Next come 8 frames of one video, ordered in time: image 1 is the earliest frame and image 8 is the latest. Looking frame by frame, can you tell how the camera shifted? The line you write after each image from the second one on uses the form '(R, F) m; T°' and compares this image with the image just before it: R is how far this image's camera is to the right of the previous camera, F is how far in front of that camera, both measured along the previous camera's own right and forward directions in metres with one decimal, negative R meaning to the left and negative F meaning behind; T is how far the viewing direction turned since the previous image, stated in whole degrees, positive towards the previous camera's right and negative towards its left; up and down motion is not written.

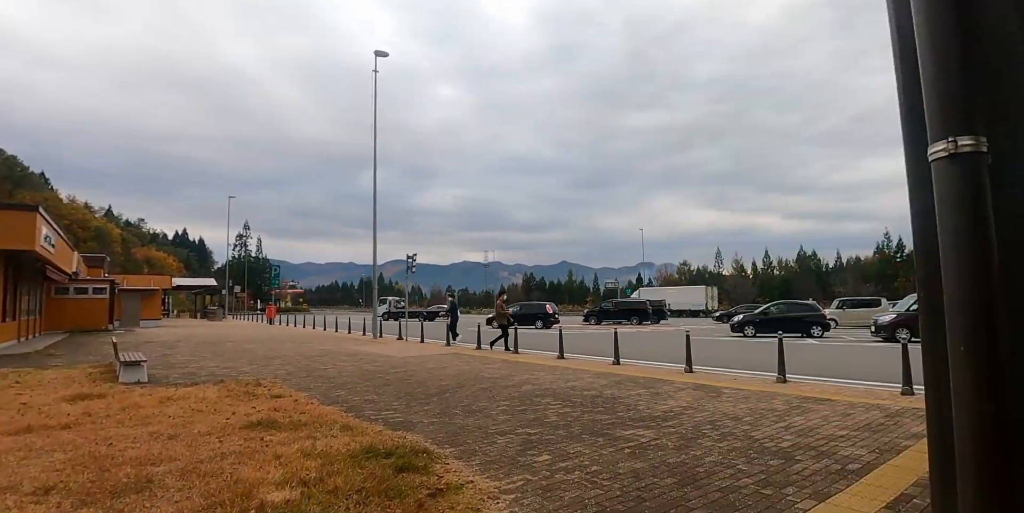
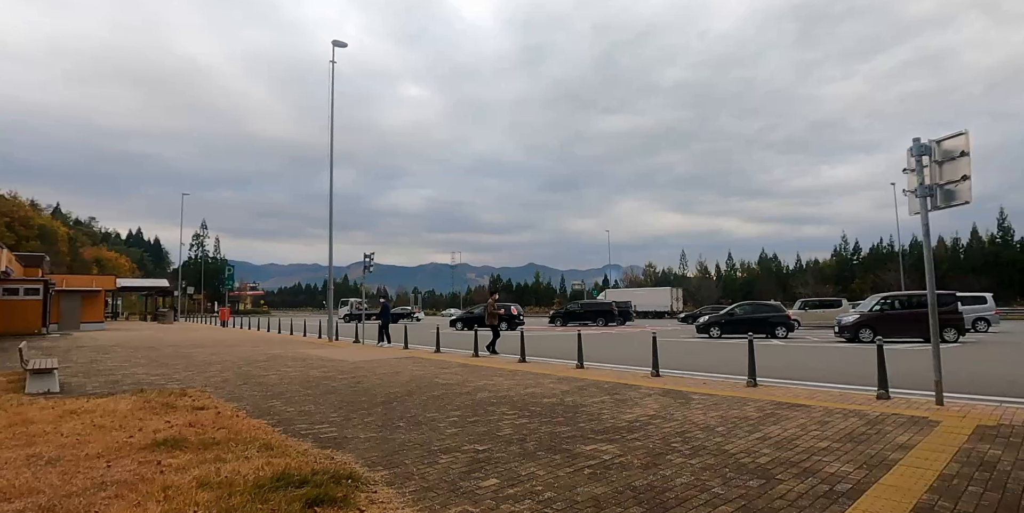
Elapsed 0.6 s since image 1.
(+0.2, +0.9) m; +3°
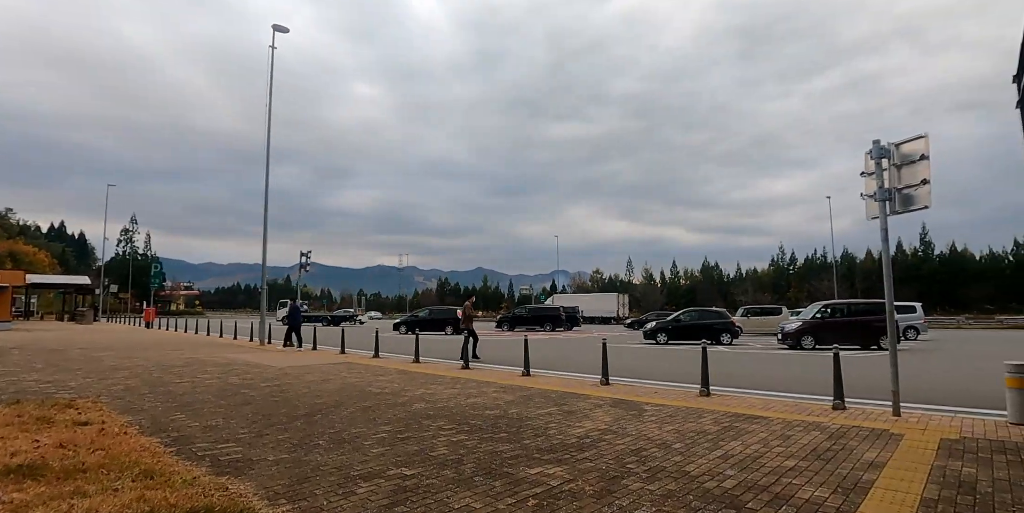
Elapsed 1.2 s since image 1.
(+0.1, +0.8) m; +5°
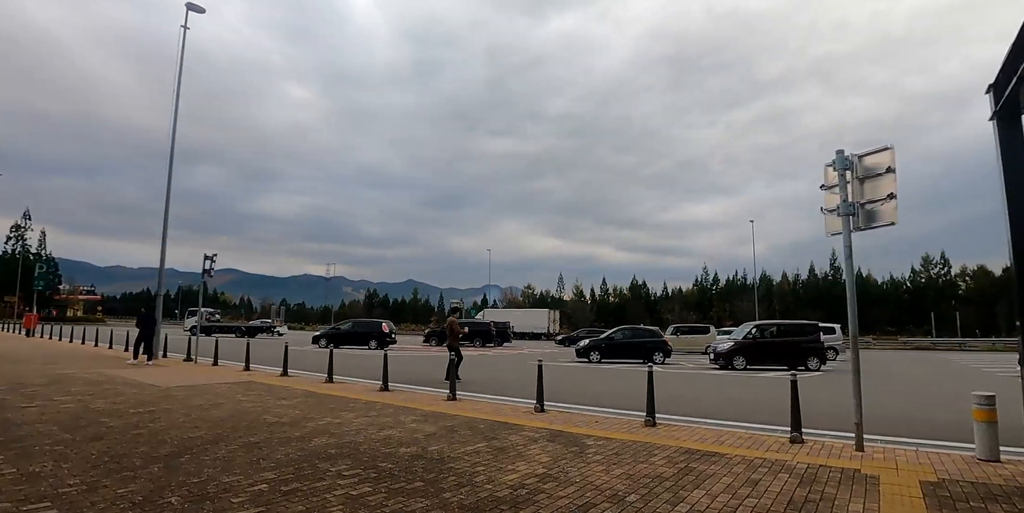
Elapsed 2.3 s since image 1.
(+0.1, +1.3) m; +7°
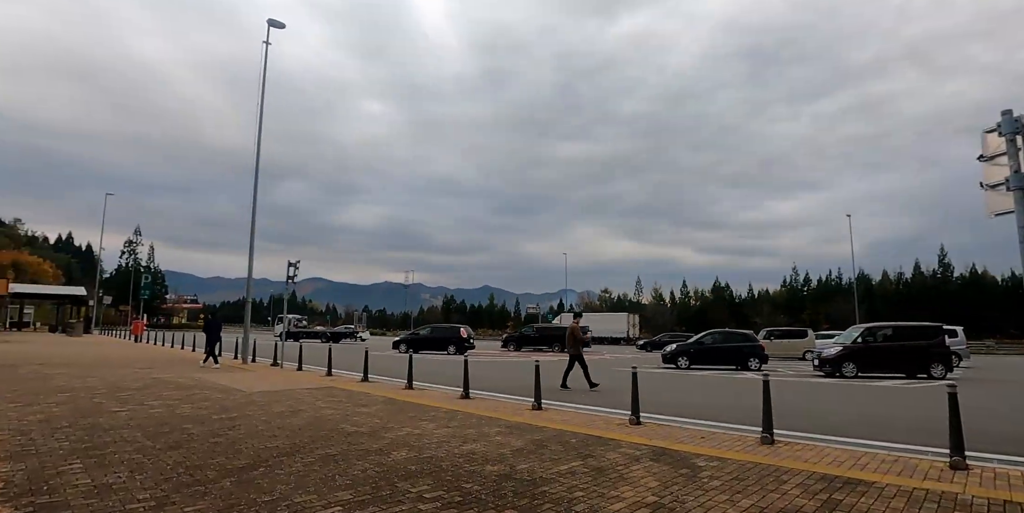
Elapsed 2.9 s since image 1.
(-0.2, +0.9) m; -7°
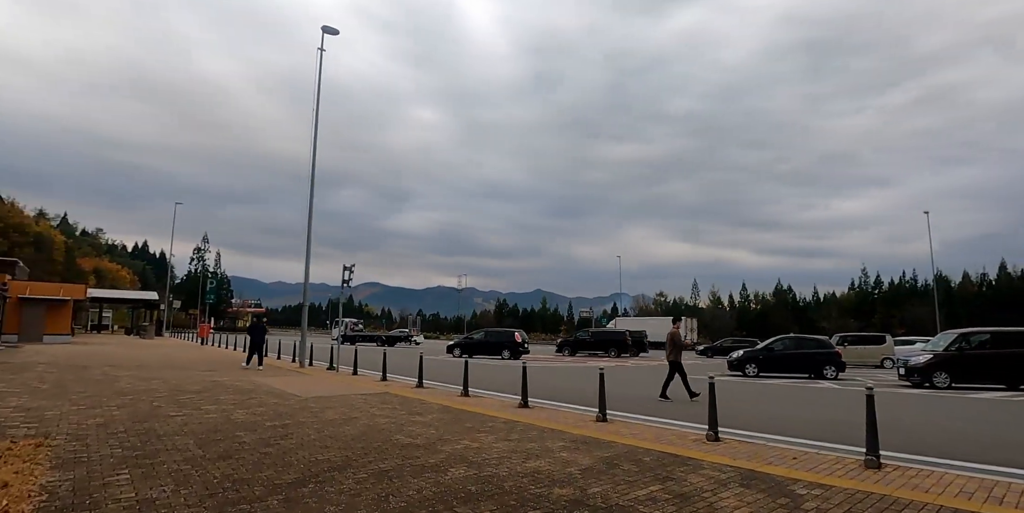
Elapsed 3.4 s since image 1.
(-0.2, +0.7) m; -5°
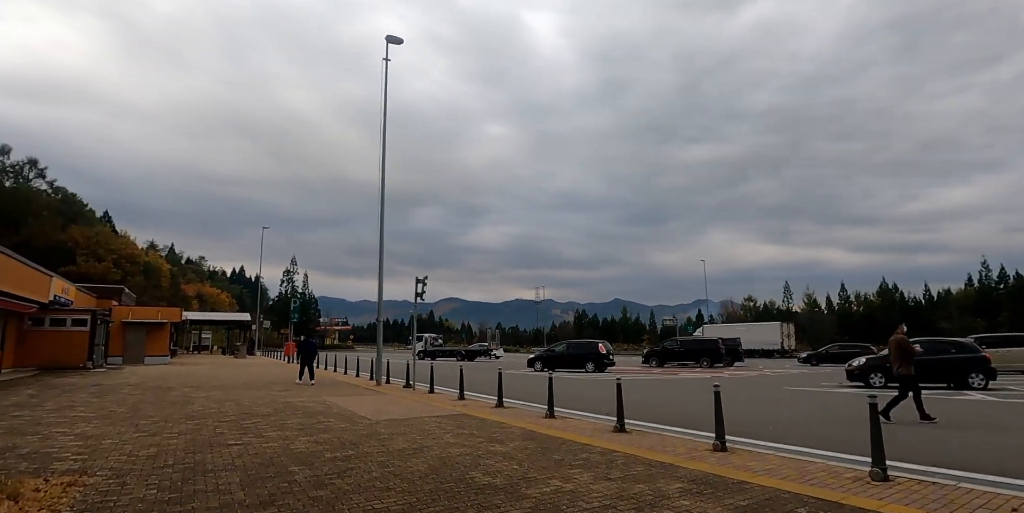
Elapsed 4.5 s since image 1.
(-0.2, +1.6) m; -8°
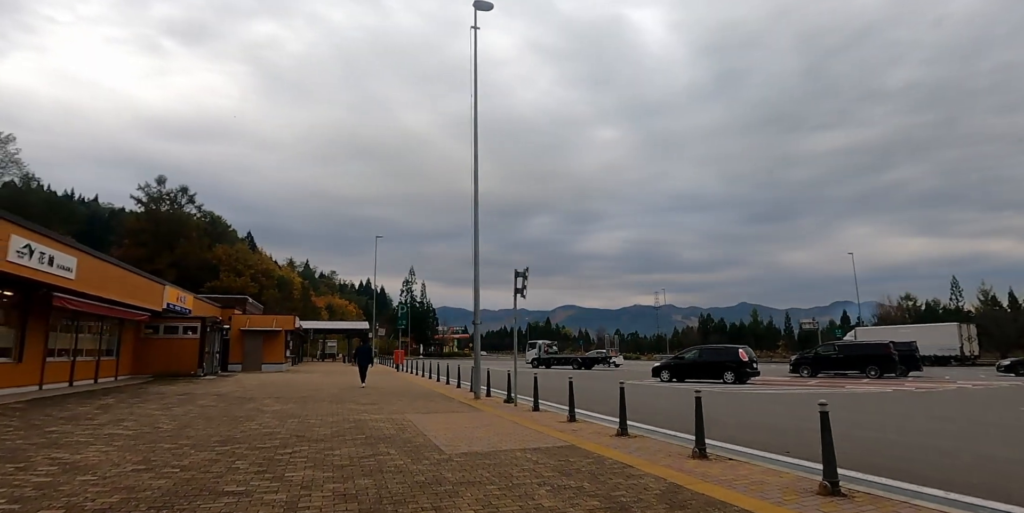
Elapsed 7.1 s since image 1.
(-0.1, +3.6) m; -12°
